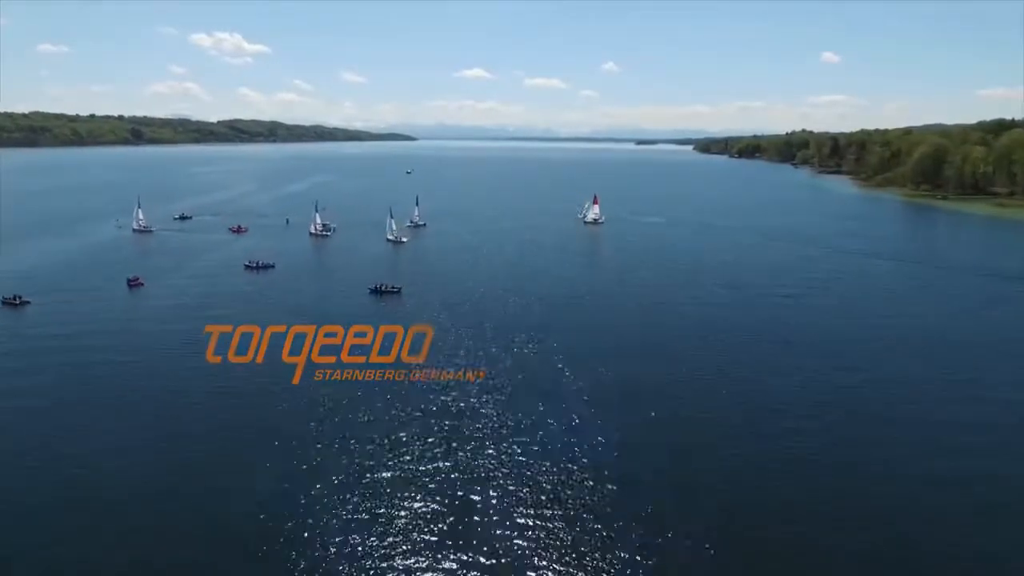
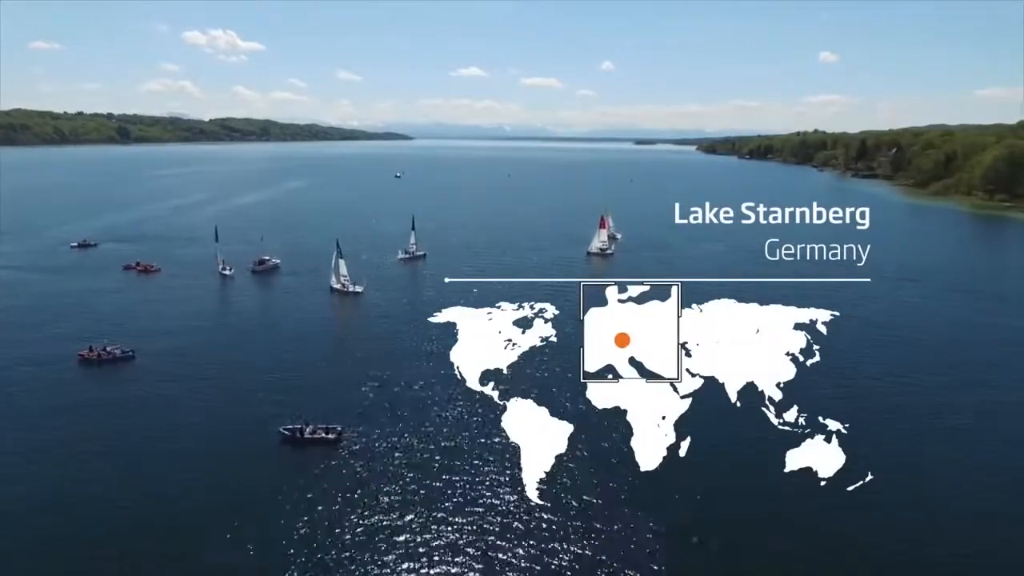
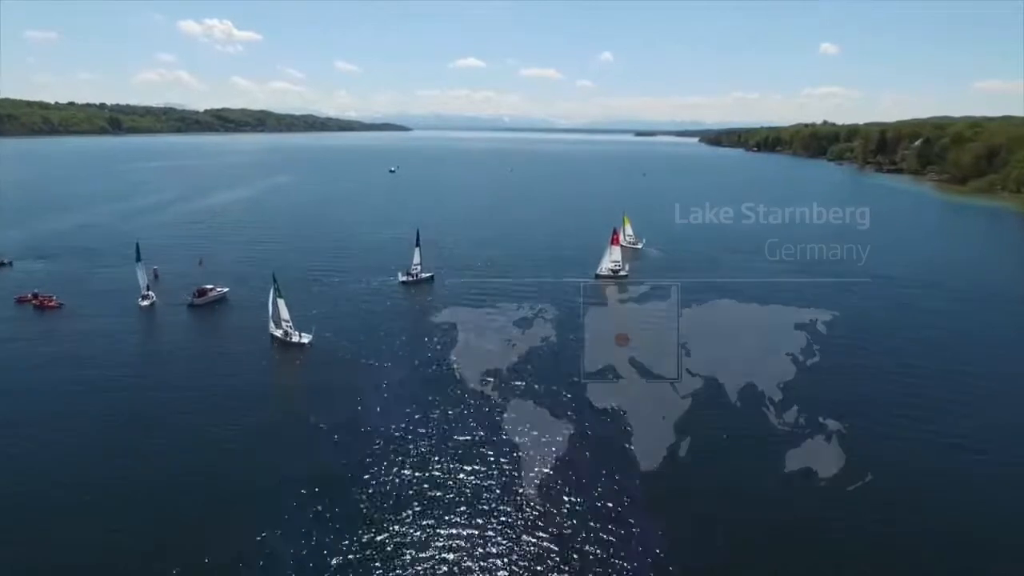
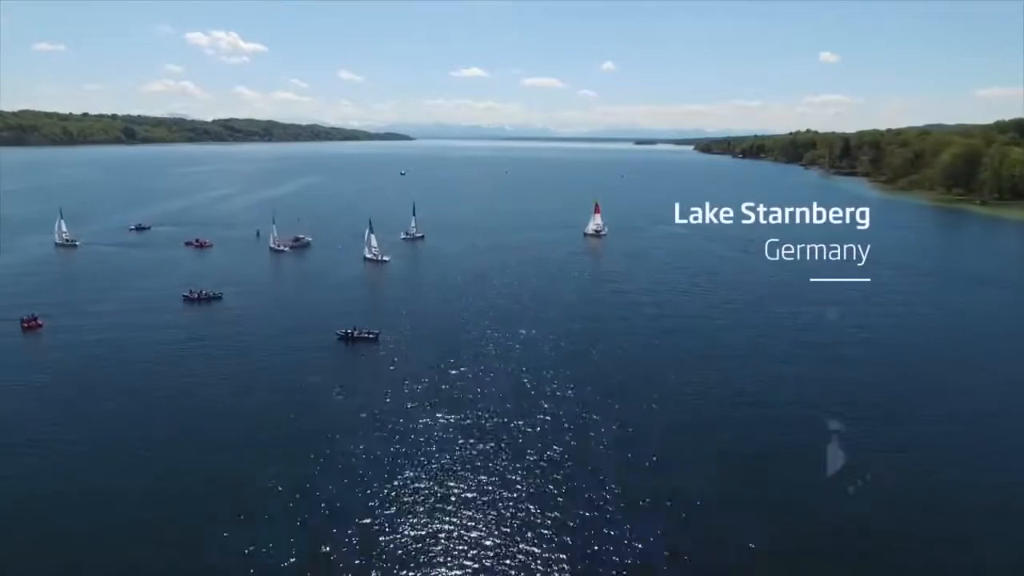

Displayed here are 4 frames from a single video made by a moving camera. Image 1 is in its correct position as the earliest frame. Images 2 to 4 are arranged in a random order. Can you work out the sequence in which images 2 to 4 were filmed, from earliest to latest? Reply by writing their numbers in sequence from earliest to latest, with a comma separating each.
4, 2, 3
